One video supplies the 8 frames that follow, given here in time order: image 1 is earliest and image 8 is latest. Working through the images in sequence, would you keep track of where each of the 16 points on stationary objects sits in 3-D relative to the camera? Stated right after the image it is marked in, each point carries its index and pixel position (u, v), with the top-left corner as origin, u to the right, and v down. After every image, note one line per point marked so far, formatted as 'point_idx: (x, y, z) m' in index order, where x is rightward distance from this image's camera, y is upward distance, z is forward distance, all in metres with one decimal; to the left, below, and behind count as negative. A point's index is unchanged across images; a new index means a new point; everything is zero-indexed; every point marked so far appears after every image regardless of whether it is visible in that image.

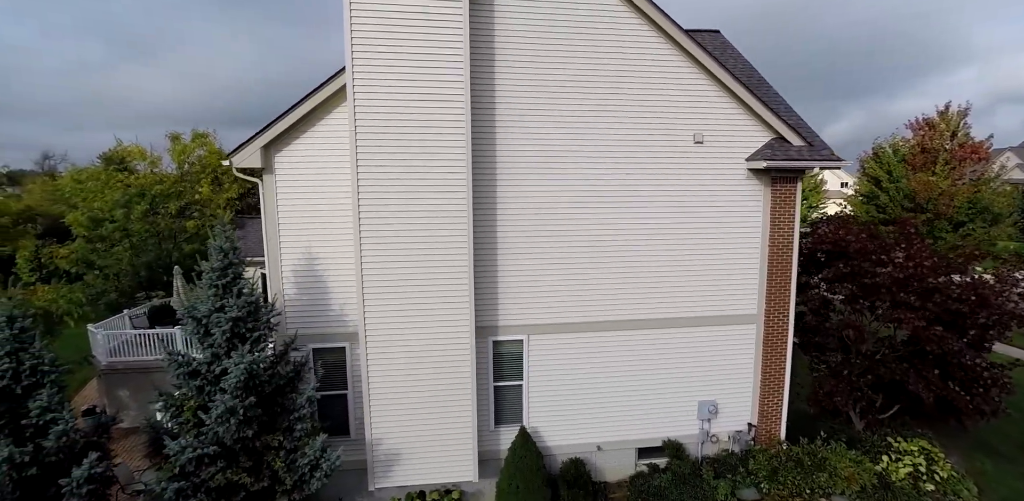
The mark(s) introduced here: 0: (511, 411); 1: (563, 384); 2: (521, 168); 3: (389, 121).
0: (0.0, -3.1, +10.7) m
1: (+1.0, -2.6, +10.7) m
2: (+0.2, +1.5, +10.0) m
3: (-2.0, +2.1, +8.9) m
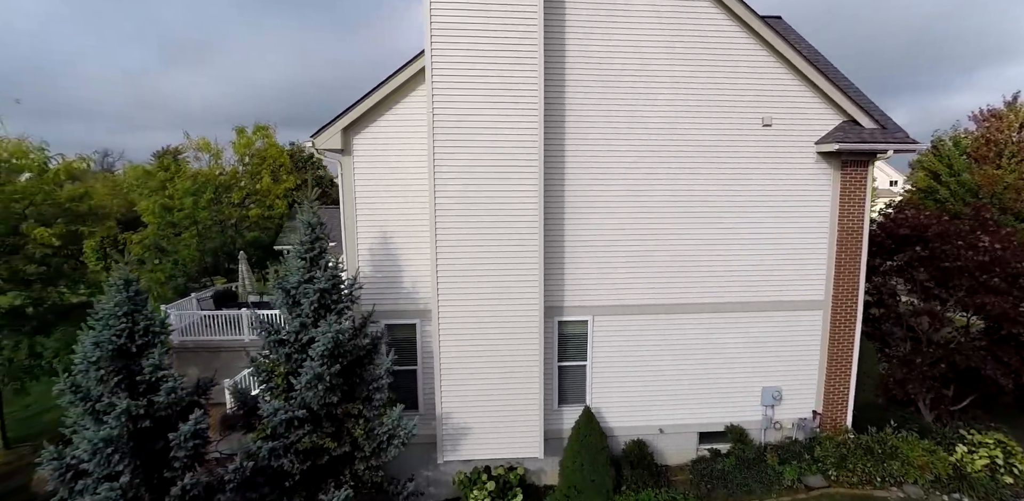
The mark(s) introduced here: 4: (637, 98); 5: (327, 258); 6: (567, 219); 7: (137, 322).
0: (+1.2, -2.8, +10.9) m
1: (+2.3, -2.3, +10.8) m
2: (+1.4, +1.9, +10.1) m
3: (-0.8, +2.5, +9.1) m
4: (+2.3, +2.8, +10.1) m
5: (-2.9, -0.1, +8.6) m
6: (+1.0, +0.6, +10.3) m
7: (-4.8, -0.9, +7.0) m
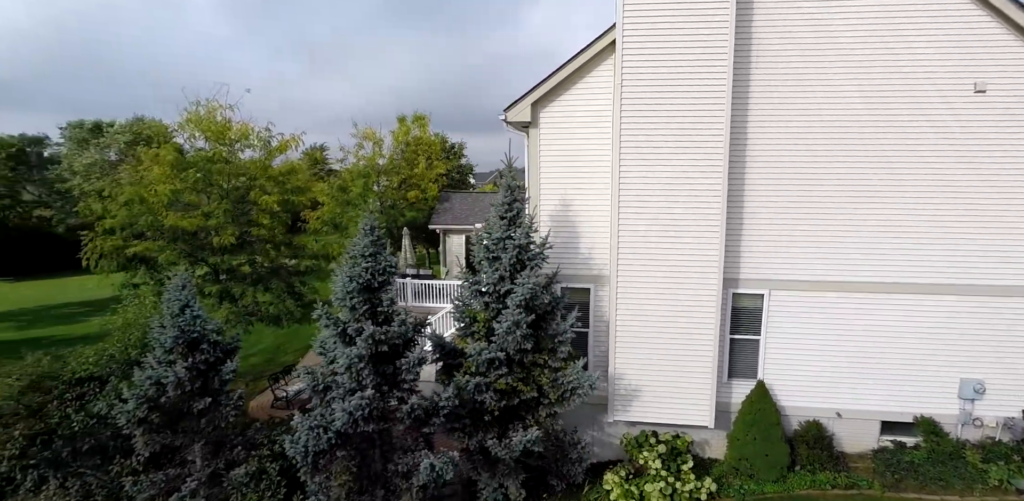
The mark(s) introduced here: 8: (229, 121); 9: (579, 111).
0: (+4.6, -2.3, +10.8) m
1: (+5.6, -1.8, +10.5) m
2: (+4.8, +2.4, +10.0) m
3: (+2.5, +3.1, +9.5) m
4: (+5.7, +3.3, +9.8) m
5: (+0.2, +0.6, +9.4) m
6: (+4.4, +1.1, +10.2) m
7: (-2.0, -0.2, +8.2) m
8: (-7.8, +3.6, +15.0) m
9: (+1.3, +2.7, +10.3) m
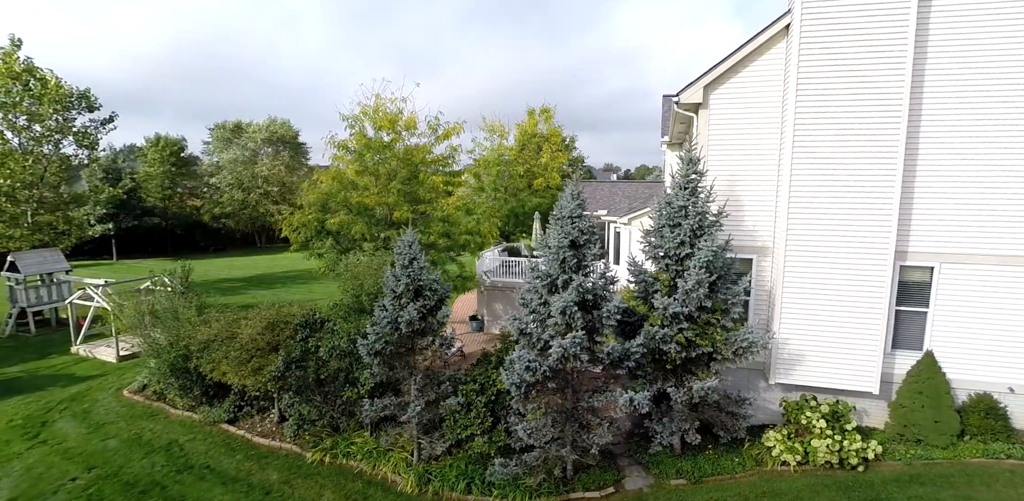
0: (+8.1, -1.8, +11.1) m
1: (+9.0, -1.3, +10.7) m
2: (+8.3, +2.9, +10.3) m
3: (+5.9, +3.6, +10.1) m
4: (+9.2, +3.8, +10.0) m
5: (+3.6, +1.2, +10.3) m
6: (+7.9, +1.6, +10.5) m
7: (+1.2, +0.5, +9.4) m
8: (-3.5, +4.3, +17.0) m
9: (+4.8, +3.2, +11.1) m
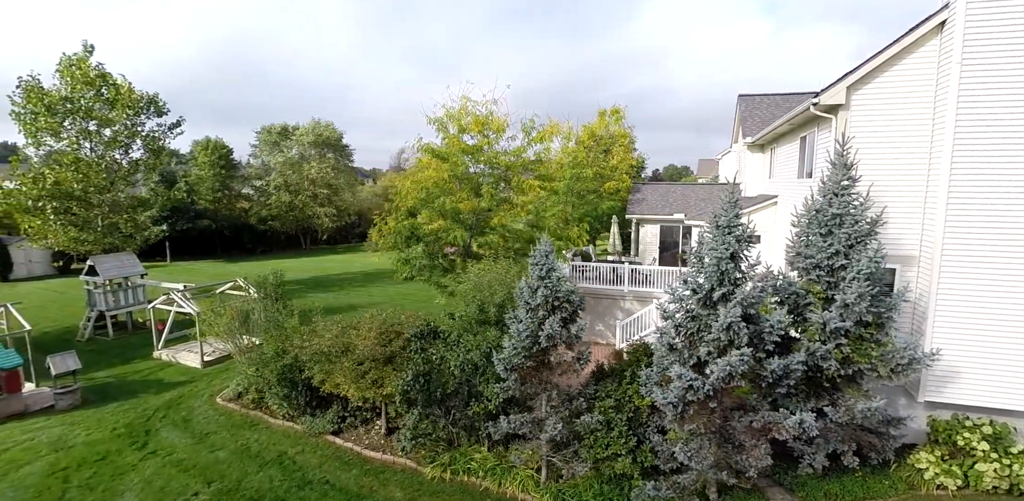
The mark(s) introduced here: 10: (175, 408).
0: (+10.6, -1.9, +10.3) m
1: (+11.6, -1.5, +9.9) m
2: (+10.8, +2.7, +9.5) m
3: (+8.4, +3.4, +9.4) m
4: (+11.7, +3.6, +9.2) m
5: (+6.1, +1.0, +9.6) m
6: (+10.4, +1.5, +9.8) m
7: (+3.7, +0.3, +8.8) m
8: (-0.8, +4.1, +16.6) m
9: (+7.3, +3.1, +10.4) m
10: (-9.3, -4.4, +15.0) m
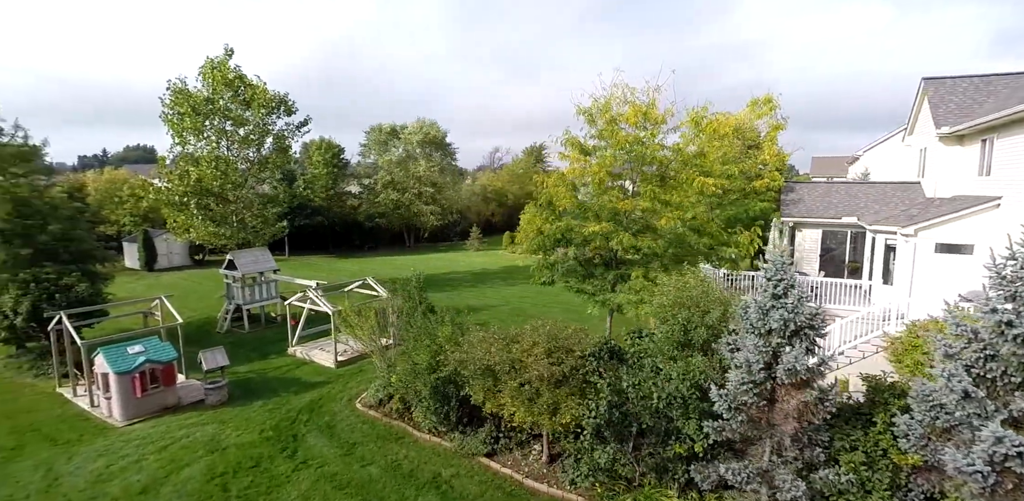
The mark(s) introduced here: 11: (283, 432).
0: (+13.8, -2.3, +6.9) m
1: (+14.7, -1.9, +6.3) m
2: (+13.9, +2.3, +6.0) m
3: (+11.6, +3.1, +6.3) m
4: (+14.8, +3.2, +5.6) m
5: (+9.3, +0.7, +6.9) m
6: (+13.6, +1.1, +6.4) m
7: (+6.8, +0.1, +6.5) m
8: (+3.6, +4.0, +14.8) m
9: (+10.7, +2.7, +7.5) m
10: (-5.2, -4.3, +14.5) m
11: (-5.6, -4.4, +13.2) m
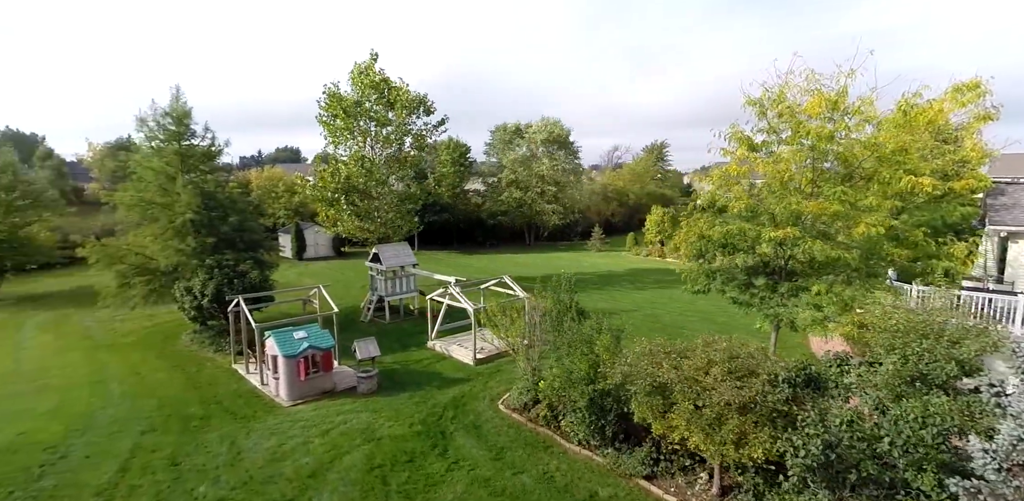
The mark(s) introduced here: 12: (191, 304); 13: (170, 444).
0: (+15.7, -2.9, +3.1) m
1: (+16.5, -2.5, +2.4) m
2: (+15.9, +1.7, +2.2) m
3: (+13.6, +2.6, +2.9) m
4: (+16.6, +2.6, +1.6) m
5: (+11.4, +0.3, +4.1) m
6: (+15.5, +0.5, +2.7) m
7: (+8.9, -0.3, +4.1) m
8: (+7.6, +3.7, +12.9) m
9: (+13.0, +2.3, +4.3) m
10: (-1.4, -4.3, +14.5) m
11: (-2.0, -4.3, +13.3) m
12: (-11.6, -1.9, +19.7) m
13: (-7.5, -4.3, +12.0) m
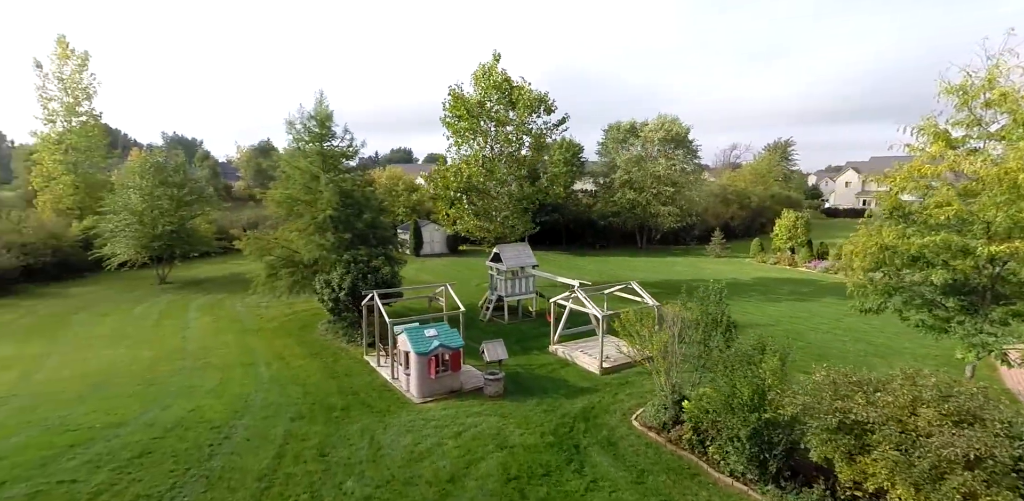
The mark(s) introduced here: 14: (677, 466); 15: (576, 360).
0: (+16.7, -3.5, -0.7) m
1: (+17.4, -3.1, -1.5) m
2: (+16.8, +1.1, -1.6) m
3: (+14.8, +2.1, -0.4) m
4: (+17.5, +2.0, -2.3) m
5: (+12.8, -0.2, +1.1) m
6: (+16.5, -0.1, -1.1) m
7: (+10.3, -0.7, +1.6) m
8: (+10.8, +3.4, +10.5) m
9: (+14.4, +1.8, +1.0) m
10: (+2.1, -4.4, +13.8) m
11: (+1.2, -4.4, +12.7) m
12: (-7.0, -1.7, +20.7) m
13: (-4.5, -4.2, +12.5) m
14: (+3.5, -4.5, +11.5) m
15: (+2.2, -3.7, +18.3) m
